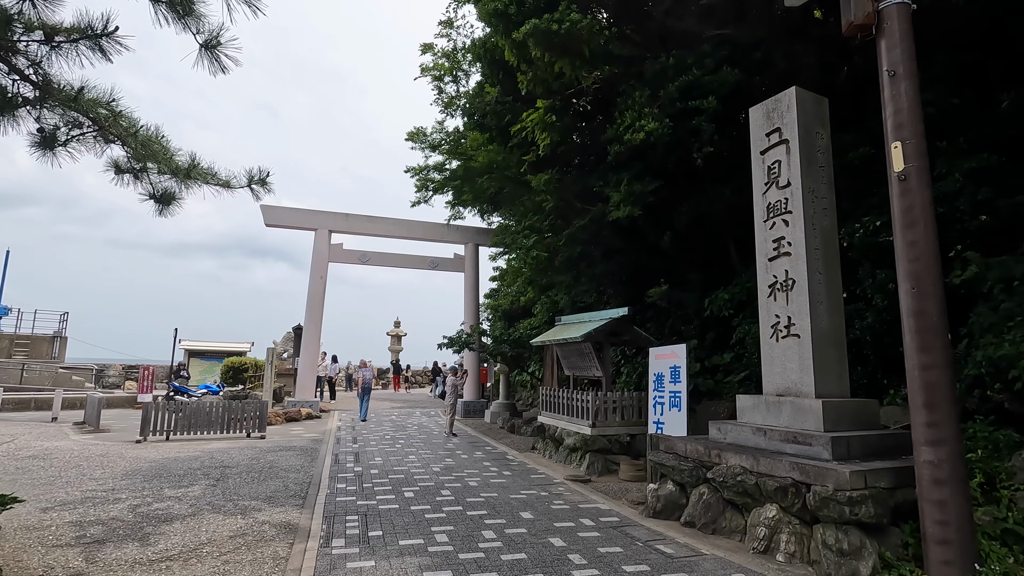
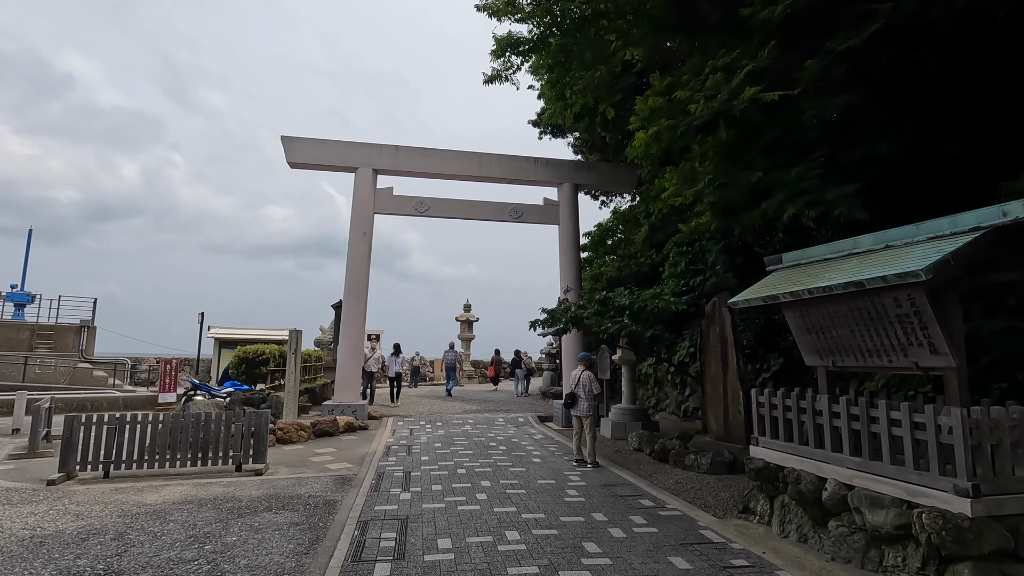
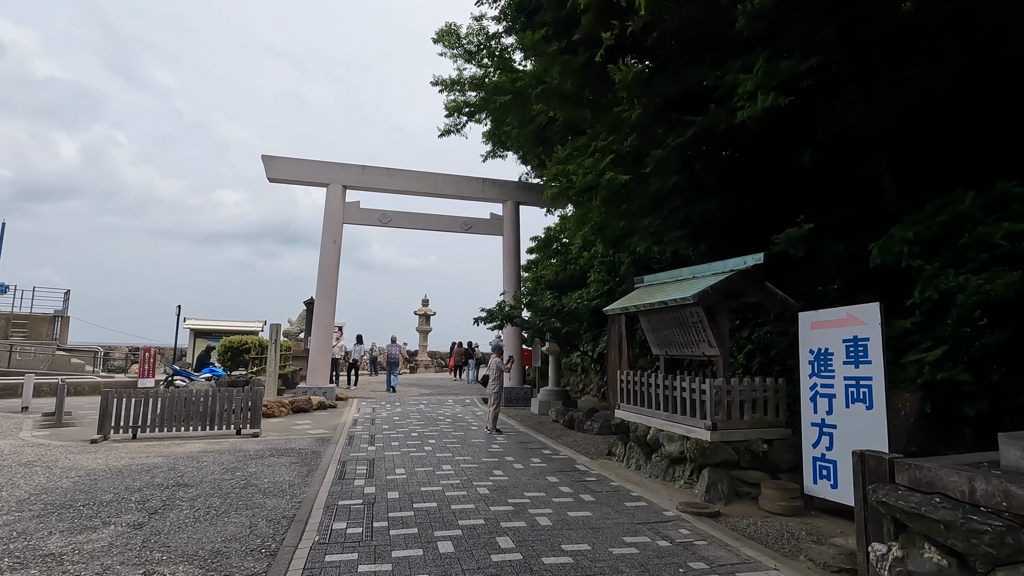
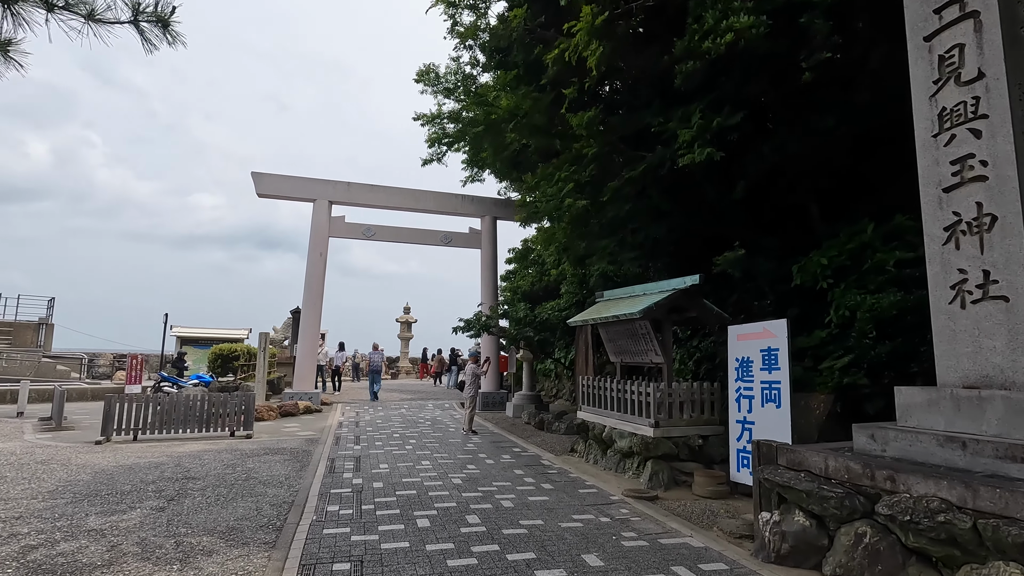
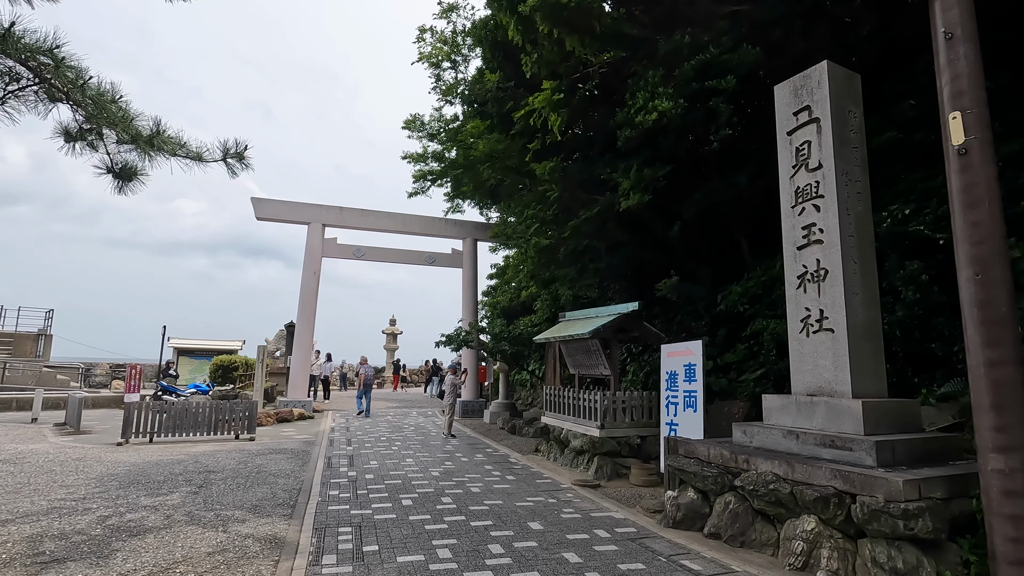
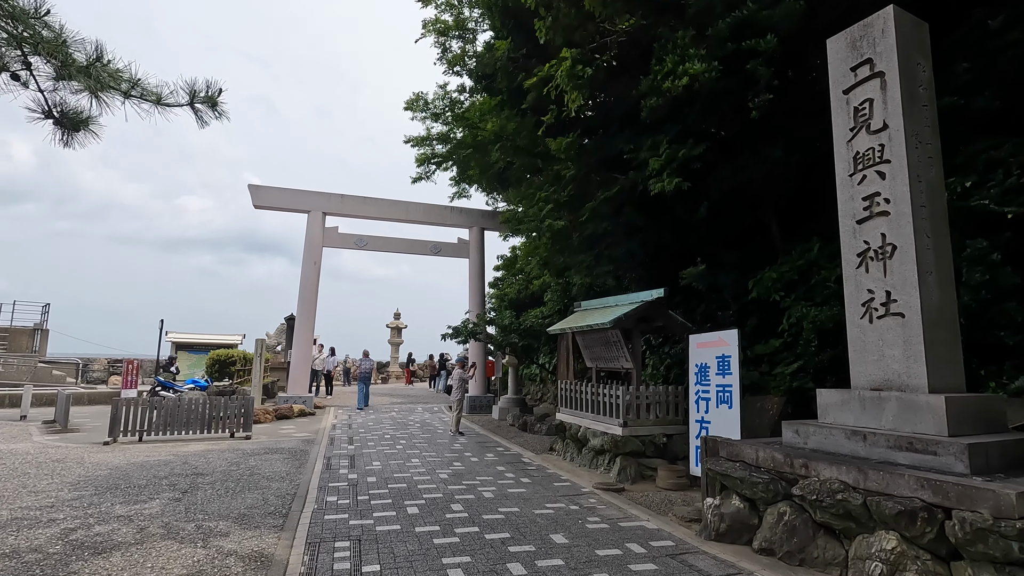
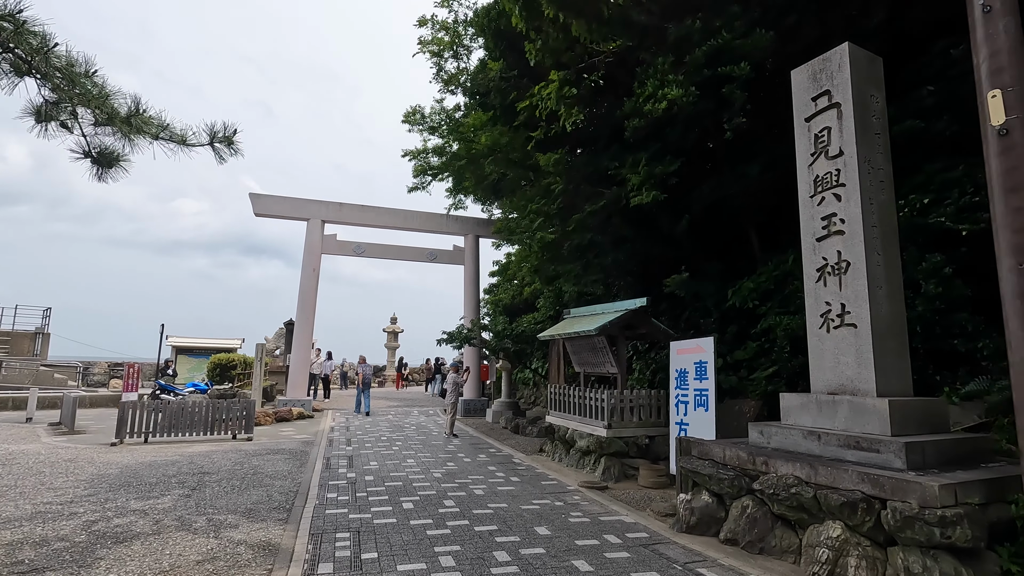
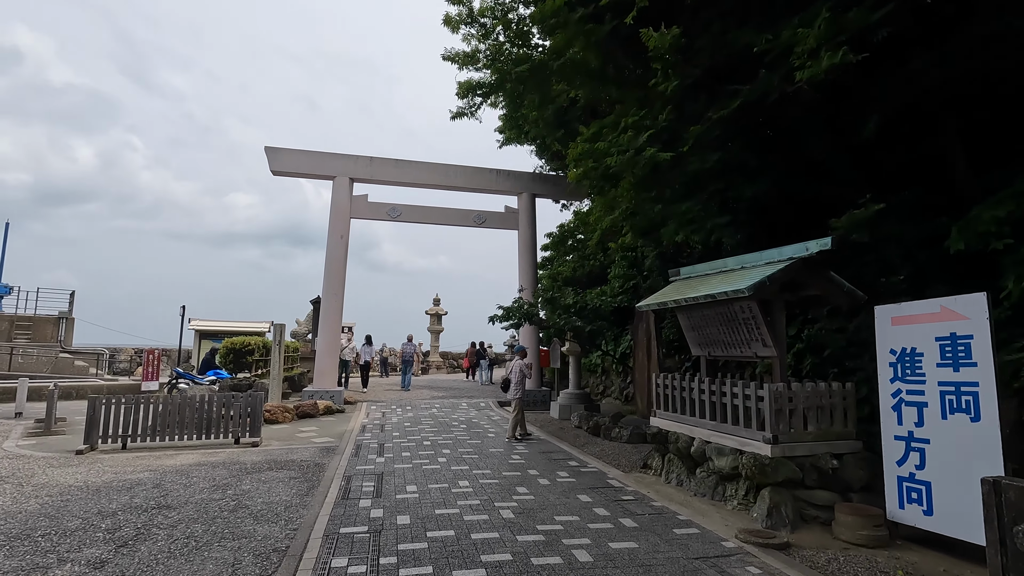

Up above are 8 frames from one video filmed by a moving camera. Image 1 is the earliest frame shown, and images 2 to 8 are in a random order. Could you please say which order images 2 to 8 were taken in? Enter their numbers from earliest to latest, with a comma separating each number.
5, 7, 6, 4, 3, 8, 2
